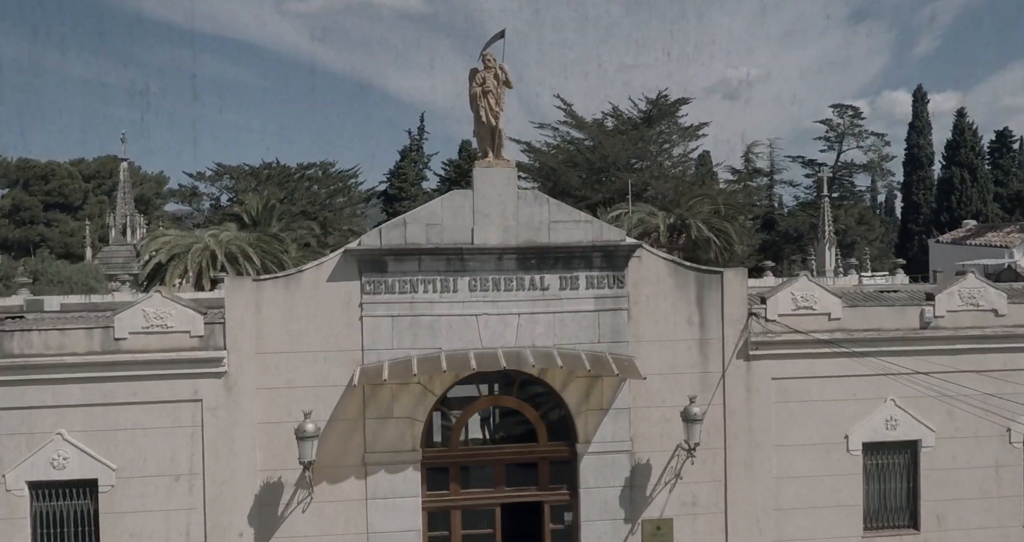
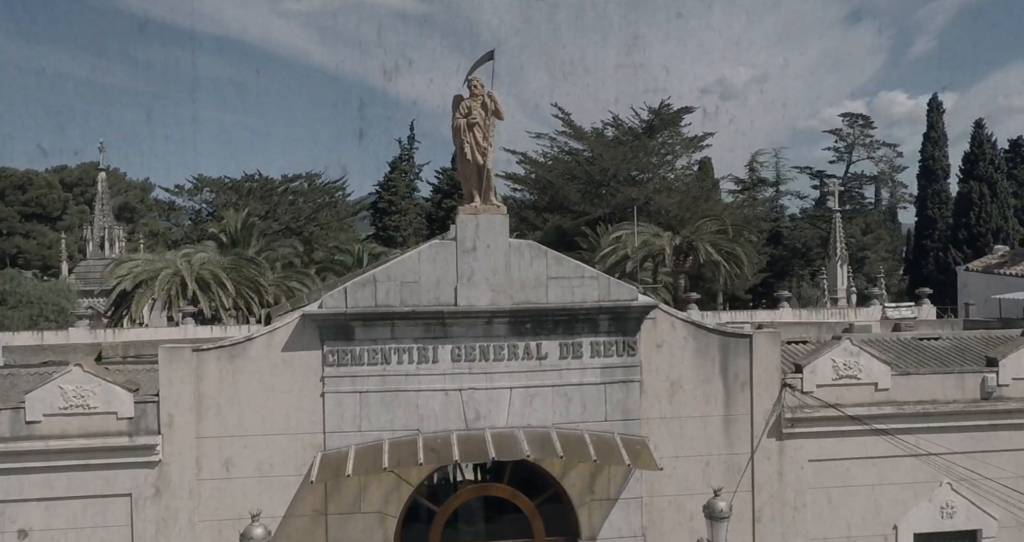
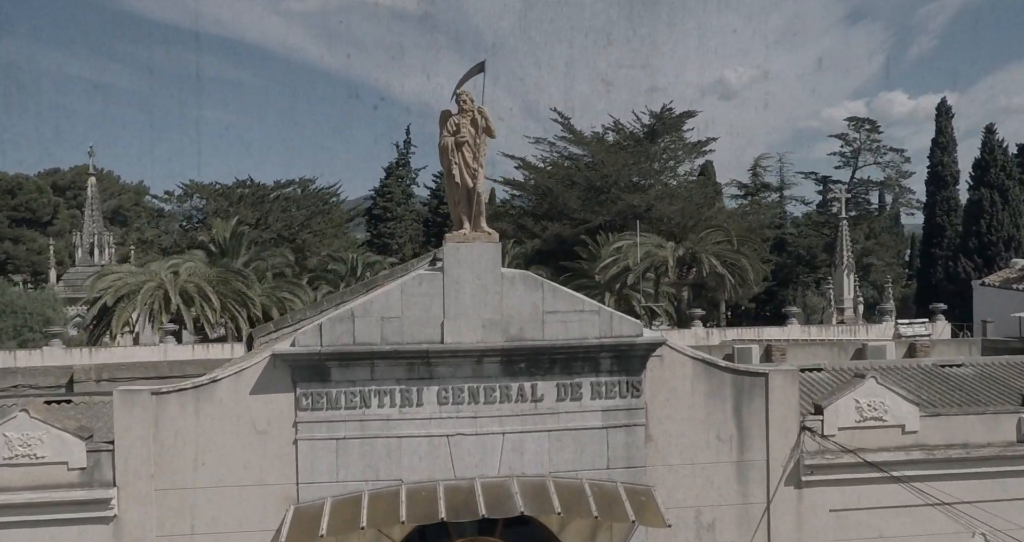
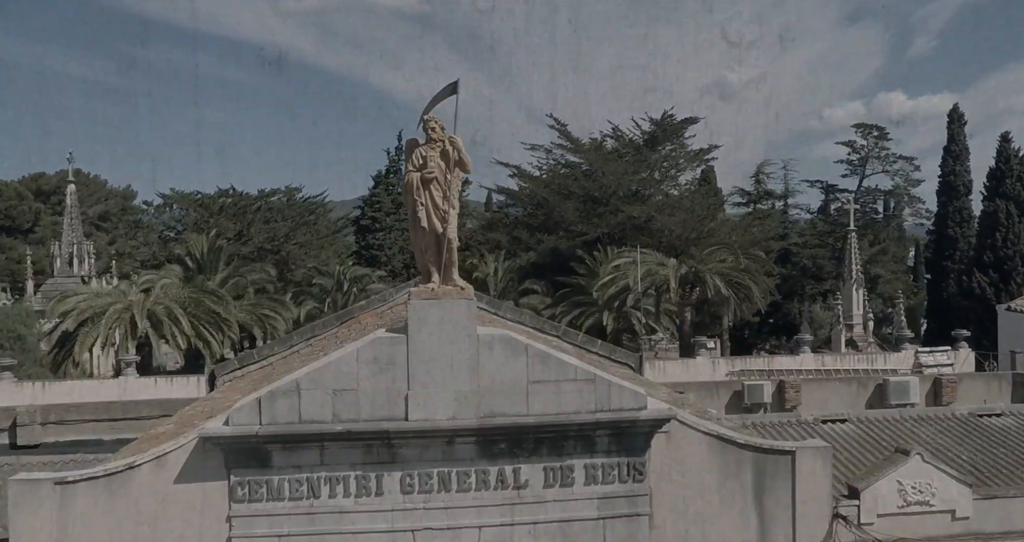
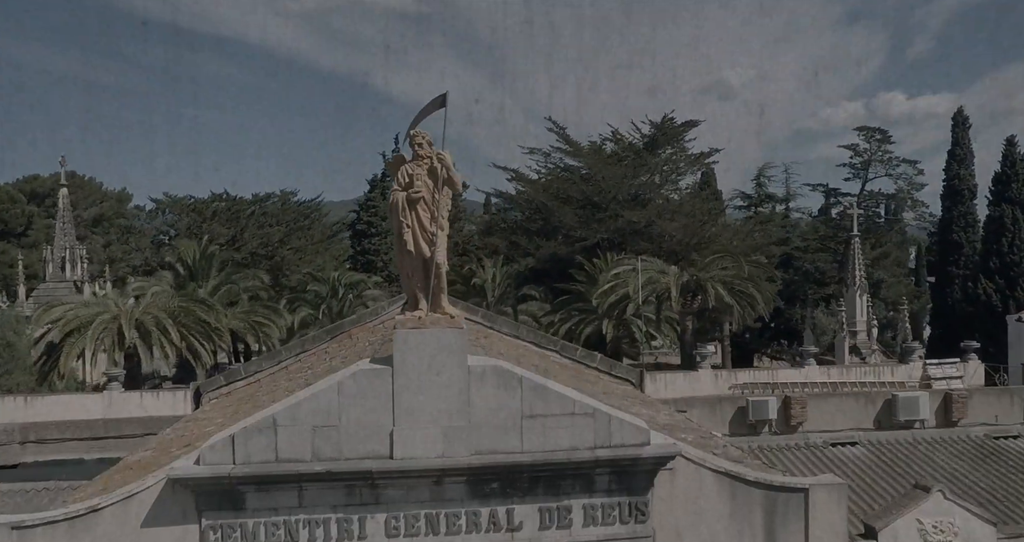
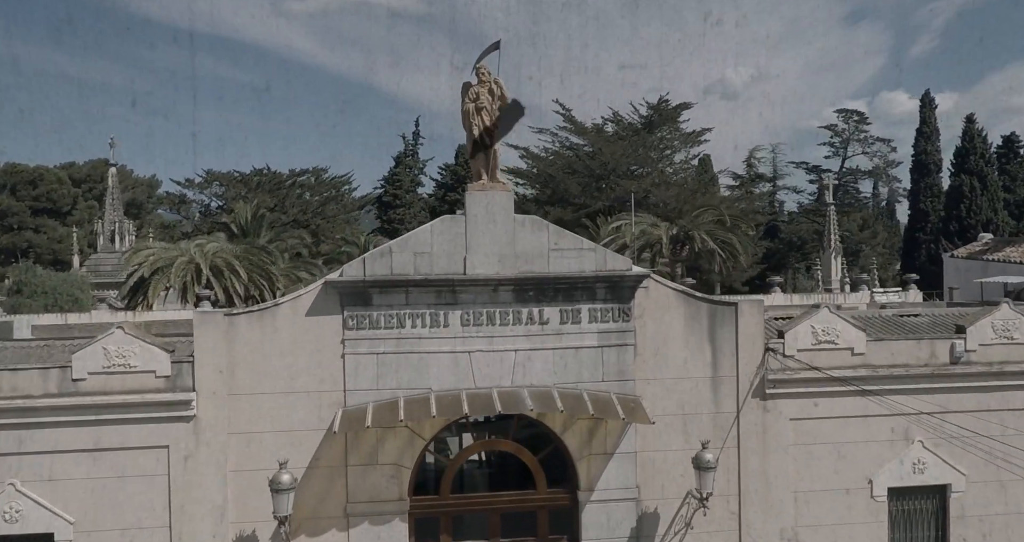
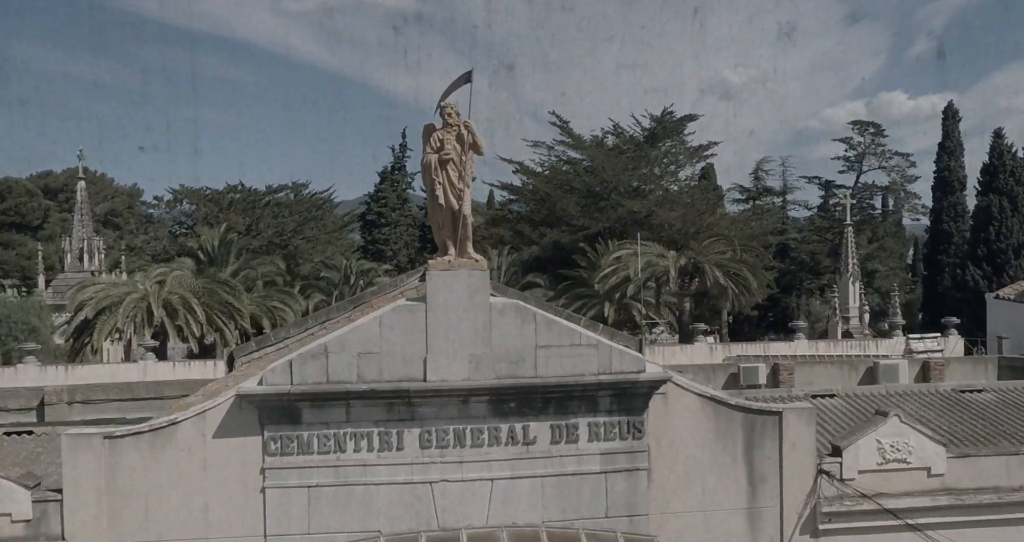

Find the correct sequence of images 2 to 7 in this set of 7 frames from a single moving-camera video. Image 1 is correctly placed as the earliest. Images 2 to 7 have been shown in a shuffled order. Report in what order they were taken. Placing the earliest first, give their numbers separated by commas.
6, 2, 3, 7, 4, 5
